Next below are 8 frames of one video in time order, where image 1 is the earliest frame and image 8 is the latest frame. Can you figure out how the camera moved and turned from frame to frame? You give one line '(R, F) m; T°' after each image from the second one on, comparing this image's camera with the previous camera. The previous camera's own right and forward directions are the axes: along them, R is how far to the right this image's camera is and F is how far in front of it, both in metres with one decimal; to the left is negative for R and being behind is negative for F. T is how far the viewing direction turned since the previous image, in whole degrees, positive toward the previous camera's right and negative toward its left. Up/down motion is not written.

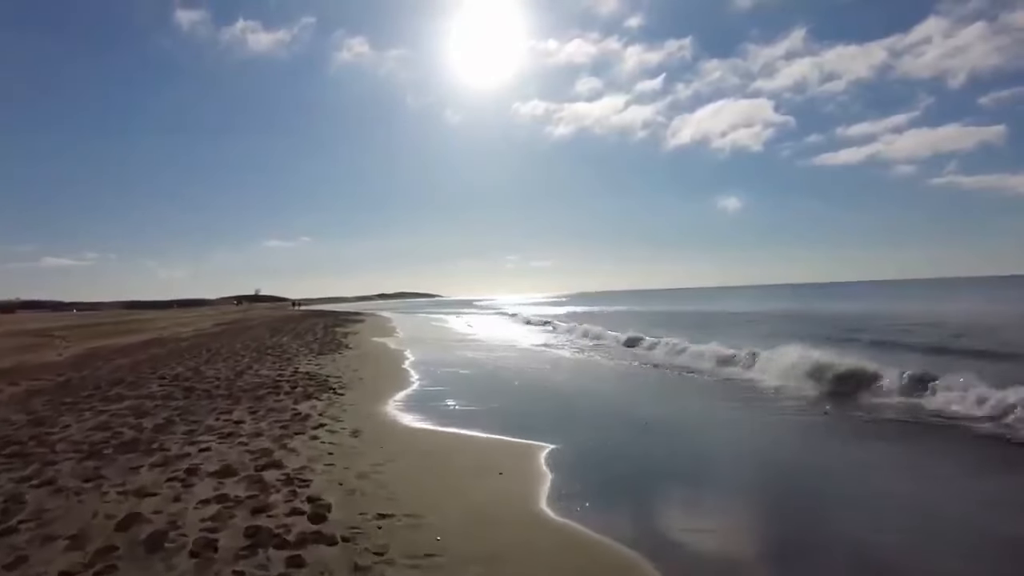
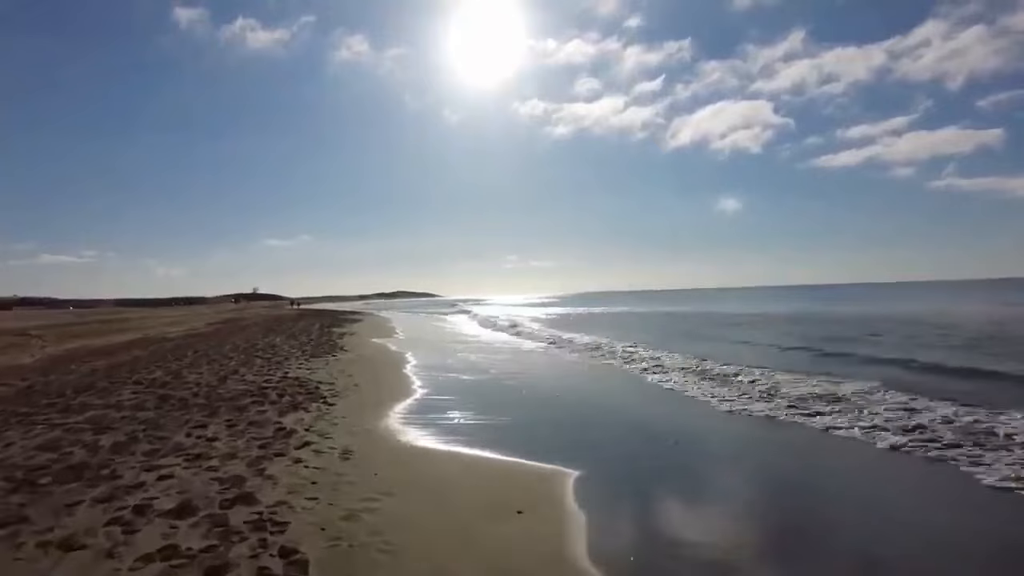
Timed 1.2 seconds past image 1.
(-0.2, +1.2) m; 0°
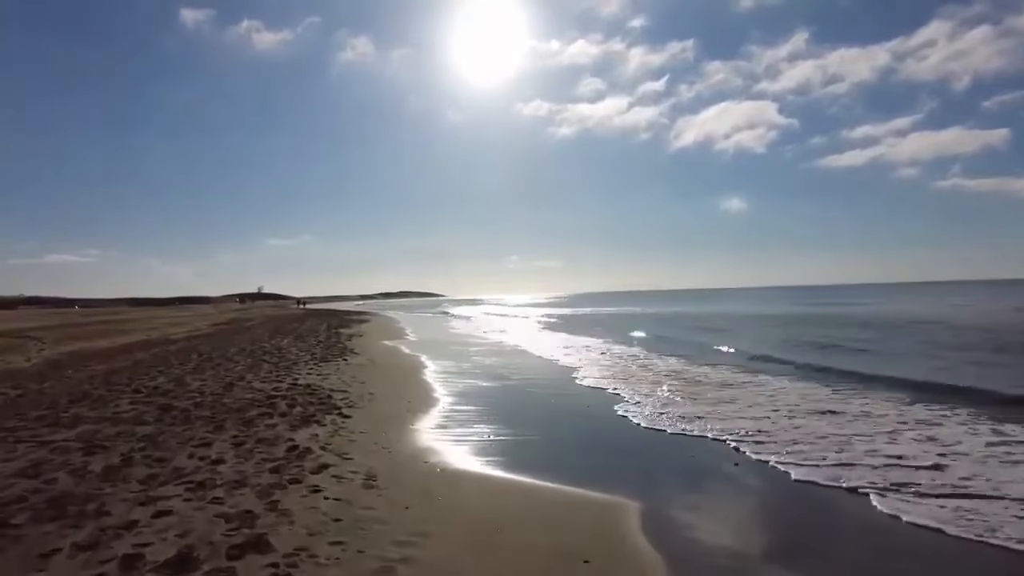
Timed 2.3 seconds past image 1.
(-0.4, +1.0) m; 0°
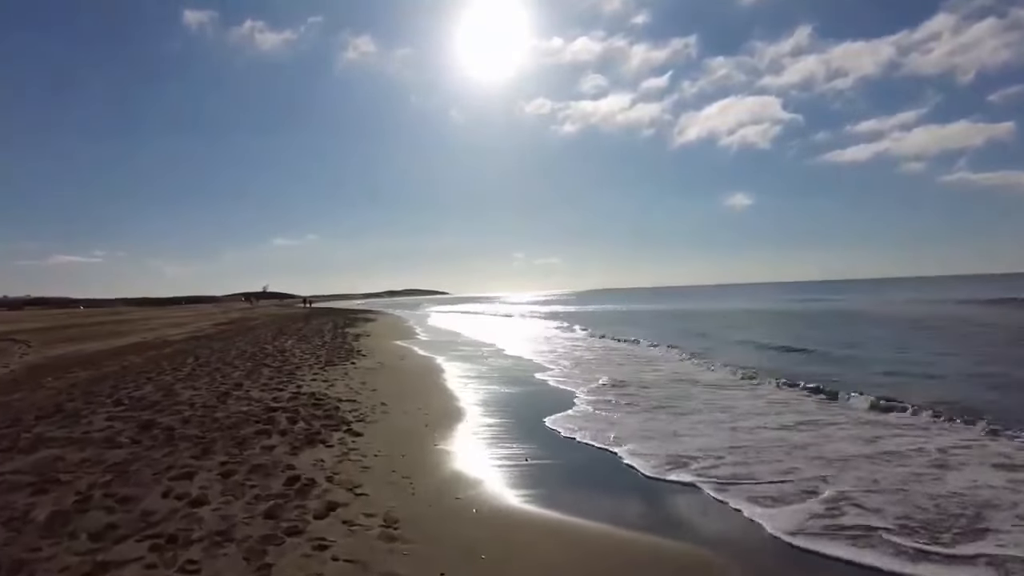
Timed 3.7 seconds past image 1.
(-0.4, +1.5) m; 0°
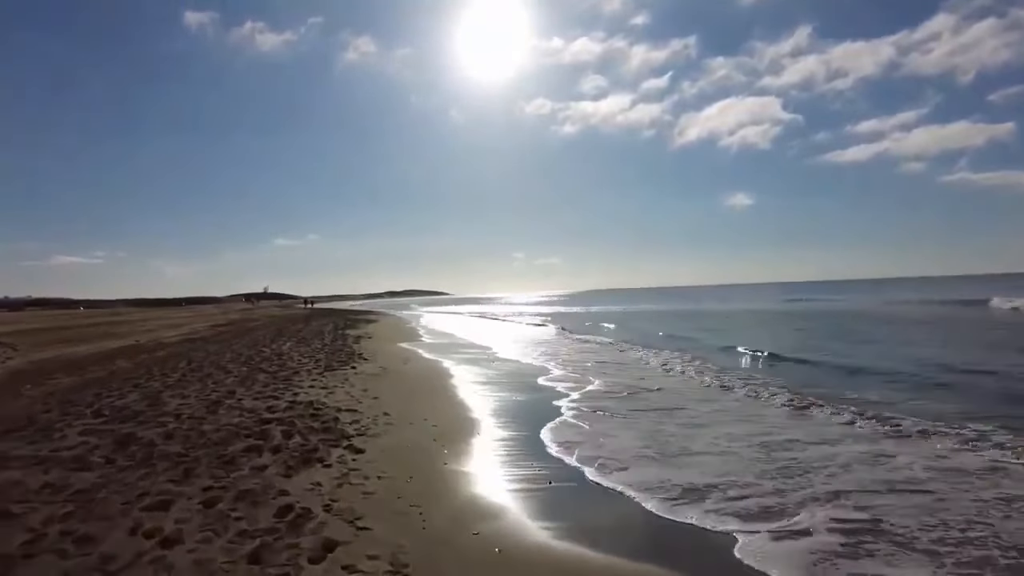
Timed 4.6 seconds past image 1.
(-0.2, +0.9) m; 0°
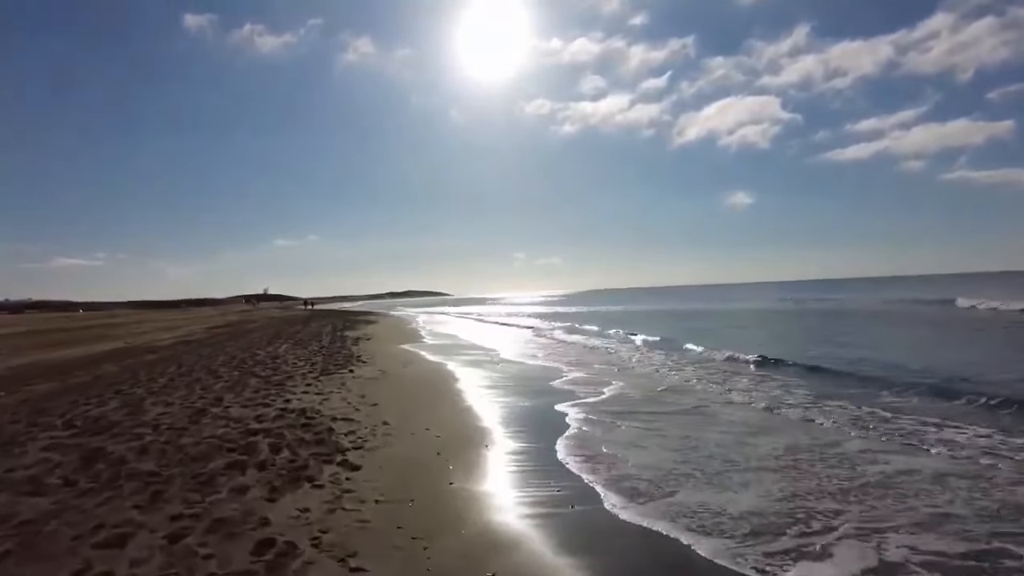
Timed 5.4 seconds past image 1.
(-0.1, +0.9) m; 0°
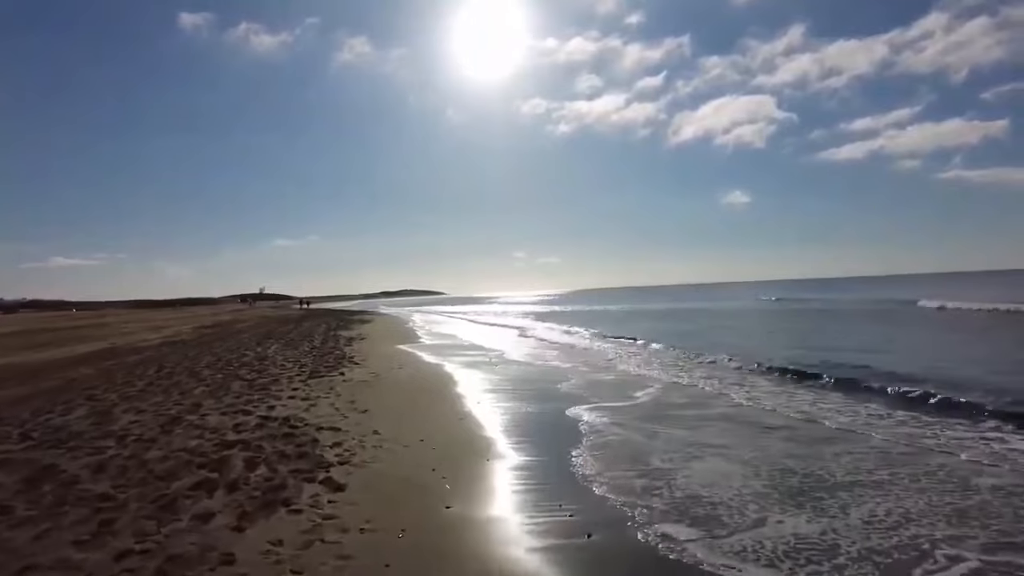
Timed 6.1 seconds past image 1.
(-0.1, +0.8) m; 0°
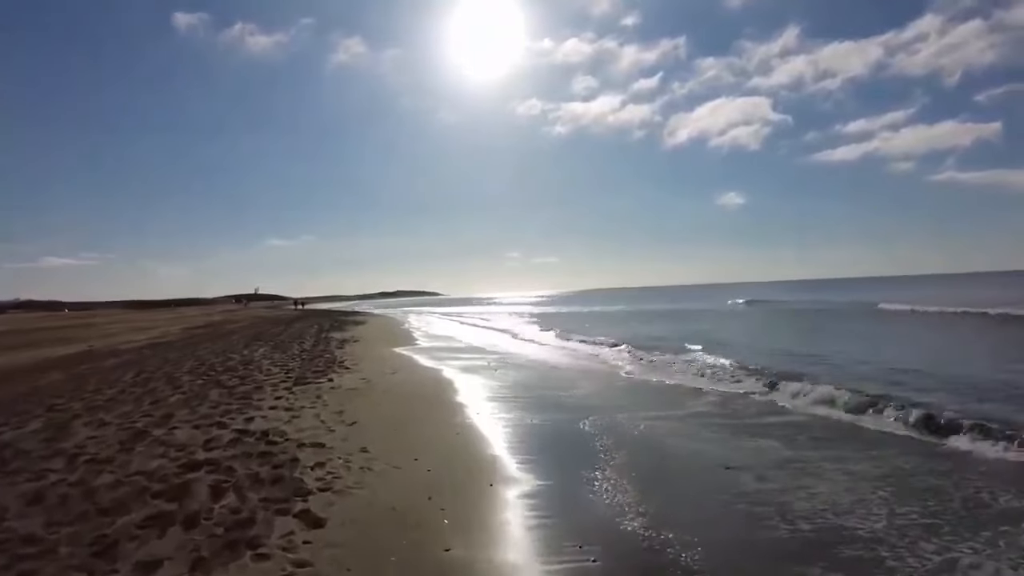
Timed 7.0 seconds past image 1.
(-0.1, +1.0) m; 0°
